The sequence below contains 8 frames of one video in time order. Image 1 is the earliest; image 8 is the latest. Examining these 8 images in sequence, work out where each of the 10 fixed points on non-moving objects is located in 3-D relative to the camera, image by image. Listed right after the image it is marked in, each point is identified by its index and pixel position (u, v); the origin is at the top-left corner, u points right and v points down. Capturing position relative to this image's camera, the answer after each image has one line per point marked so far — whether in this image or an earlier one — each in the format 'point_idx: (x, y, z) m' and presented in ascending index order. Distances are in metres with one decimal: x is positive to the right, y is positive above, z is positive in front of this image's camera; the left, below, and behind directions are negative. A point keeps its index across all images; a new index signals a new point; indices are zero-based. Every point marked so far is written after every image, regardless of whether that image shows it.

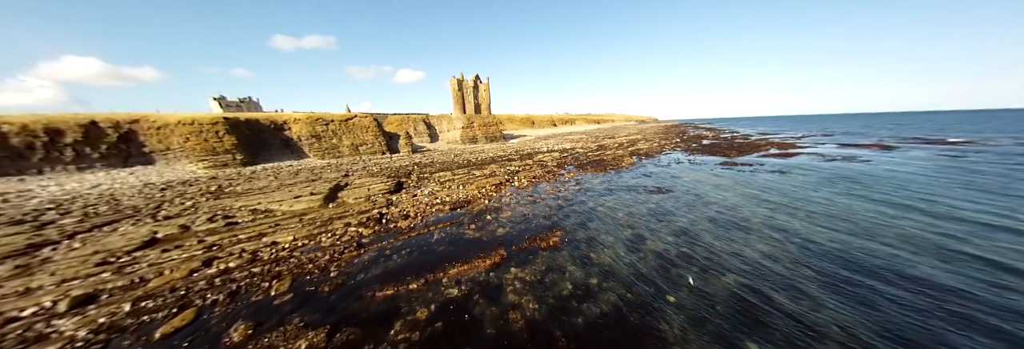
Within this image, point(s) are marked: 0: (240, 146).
0: (-22.0, +2.3, +16.9) m
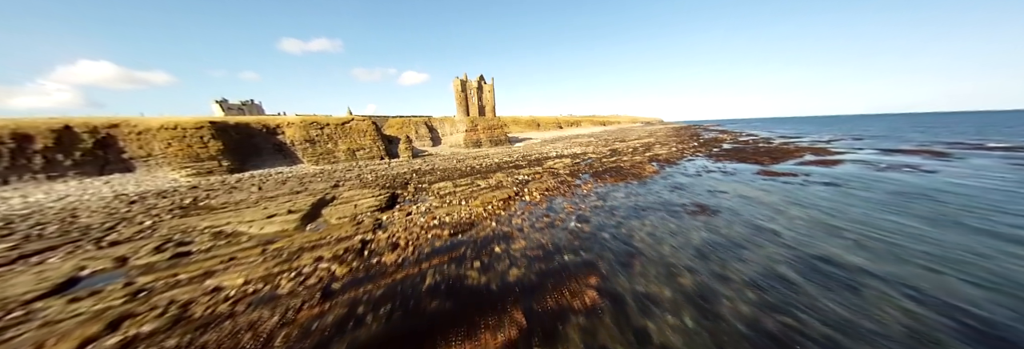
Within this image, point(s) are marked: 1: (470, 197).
0: (-21.5, +1.7, +15.7) m
1: (-1.9, -1.0, +9.5) m
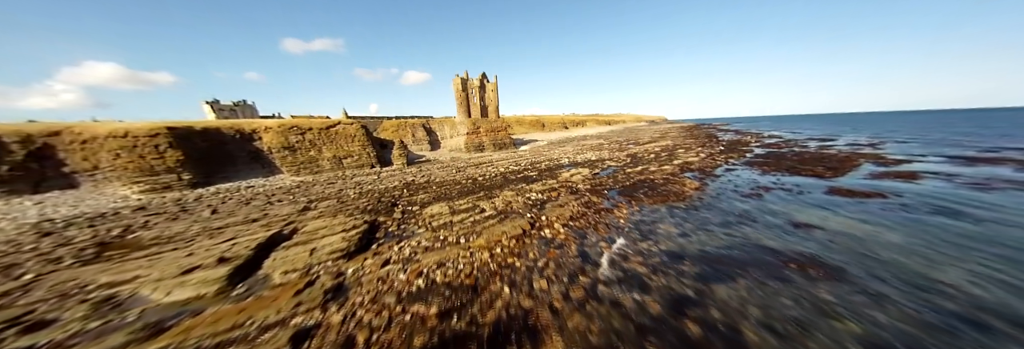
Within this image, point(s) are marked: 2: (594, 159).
0: (-20.9, +0.8, +13.5) m
1: (-1.4, -1.9, +7.2) m
2: (+7.6, +1.5, +19.1) m
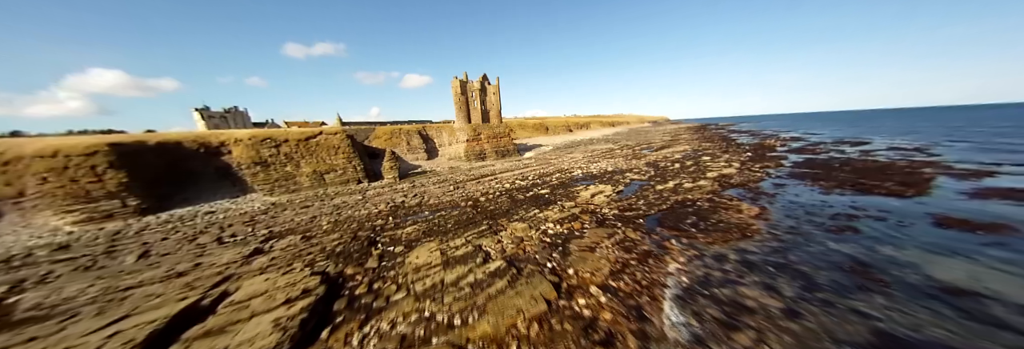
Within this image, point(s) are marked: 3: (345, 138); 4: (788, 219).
0: (-20.5, -0.5, +11.5) m
1: (-1.0, -3.0, +5.0) m
2: (+8.0, +0.4, +16.9) m
3: (-13.3, +2.9, +16.4) m
4: (+10.9, -1.7, +8.3) m
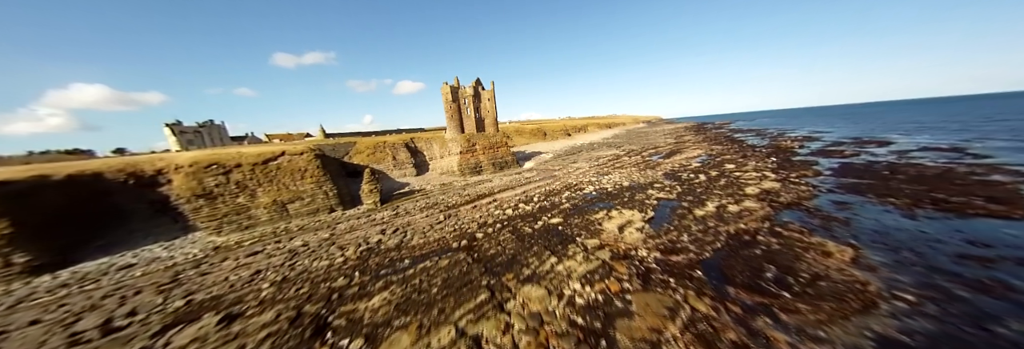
0: (-20.3, -2.5, +8.8) m
1: (-0.6, -4.2, +2.6) m
2: (+8.1, -0.7, +14.6) m
3: (-13.3, +1.1, +13.8) m
4: (+11.2, -2.5, +6.1) m
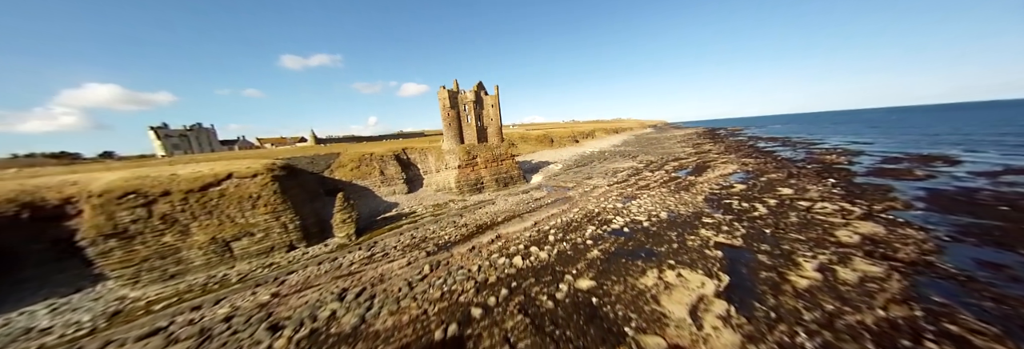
0: (-19.9, -3.7, +6.1) m
1: (-0.3, -5.6, -0.3) m
2: (+8.5, -2.3, +11.7) m
3: (-12.8, -0.3, +11.1) m
4: (+11.5, -4.1, +3.0) m
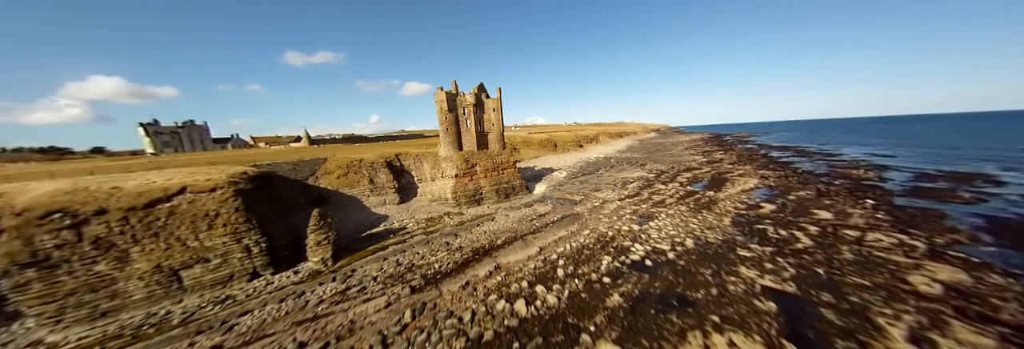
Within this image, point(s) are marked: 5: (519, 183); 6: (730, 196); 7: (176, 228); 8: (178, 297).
0: (-19.8, -4.2, +4.6) m
1: (-0.4, -6.4, -1.9) m
2: (+8.6, -3.3, +10.1) m
3: (-12.7, -0.9, +9.6) m
4: (+11.5, -5.2, +1.4) m
5: (+0.6, -0.7, +18.3) m
6: (+17.0, -1.7, +16.2) m
7: (-13.5, -2.1, +8.4) m
8: (-12.6, -4.5, +7.8) m
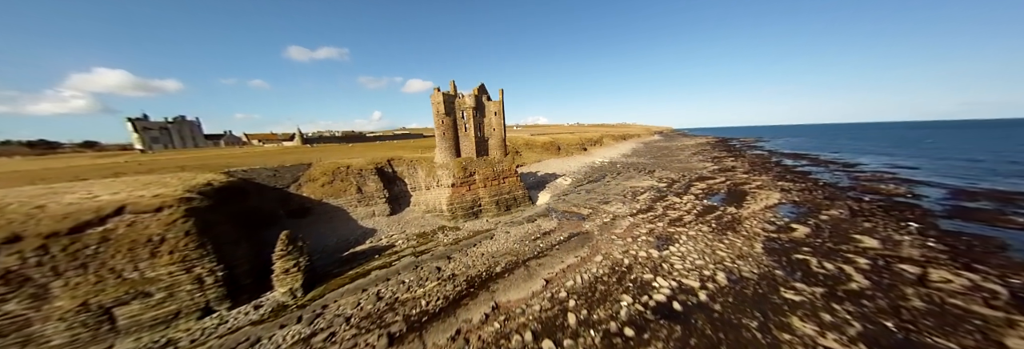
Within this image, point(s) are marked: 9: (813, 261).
0: (-19.8, -4.6, +3.2) m
1: (-0.4, -7.2, -3.3) m
2: (+8.7, -4.3, +8.6) m
3: (-12.6, -1.5, +8.2) m
4: (+11.5, -6.2, 0.0) m
5: (+0.7, -1.5, +16.9) m
6: (+17.1, -2.8, +14.7) m
7: (-13.4, -2.6, +7.0) m
8: (-12.6, -5.1, +6.4) m
9: (+14.1, -3.9, +9.8) m
